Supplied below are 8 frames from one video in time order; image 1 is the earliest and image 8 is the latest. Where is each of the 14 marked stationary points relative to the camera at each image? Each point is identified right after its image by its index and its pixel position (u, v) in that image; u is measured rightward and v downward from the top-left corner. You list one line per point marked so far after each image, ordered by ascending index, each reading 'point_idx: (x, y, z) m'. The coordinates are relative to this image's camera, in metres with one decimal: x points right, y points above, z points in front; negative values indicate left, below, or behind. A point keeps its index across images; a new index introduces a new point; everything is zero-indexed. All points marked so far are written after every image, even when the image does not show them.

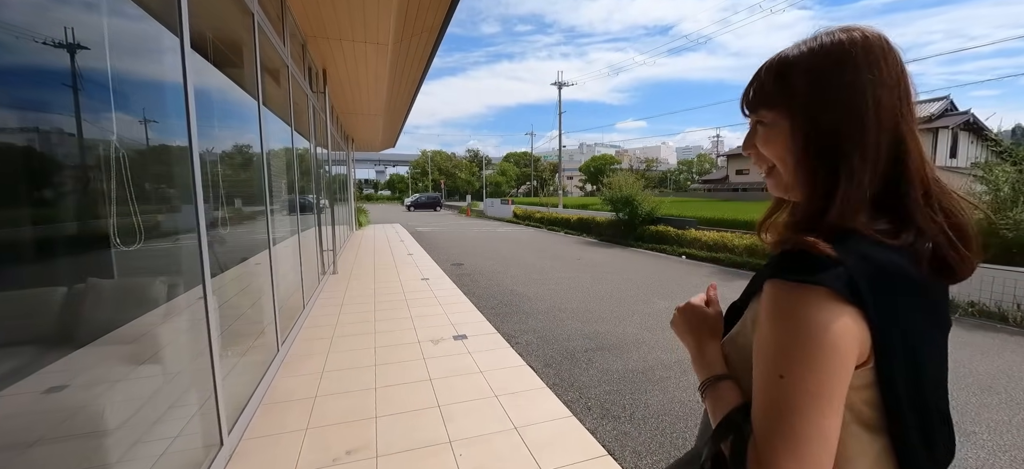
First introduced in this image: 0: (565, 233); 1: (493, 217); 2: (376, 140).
0: (+1.6, 0.0, +11.4) m
1: (-0.8, +0.8, +18.6) m
2: (-4.1, +2.9, +11.8) m
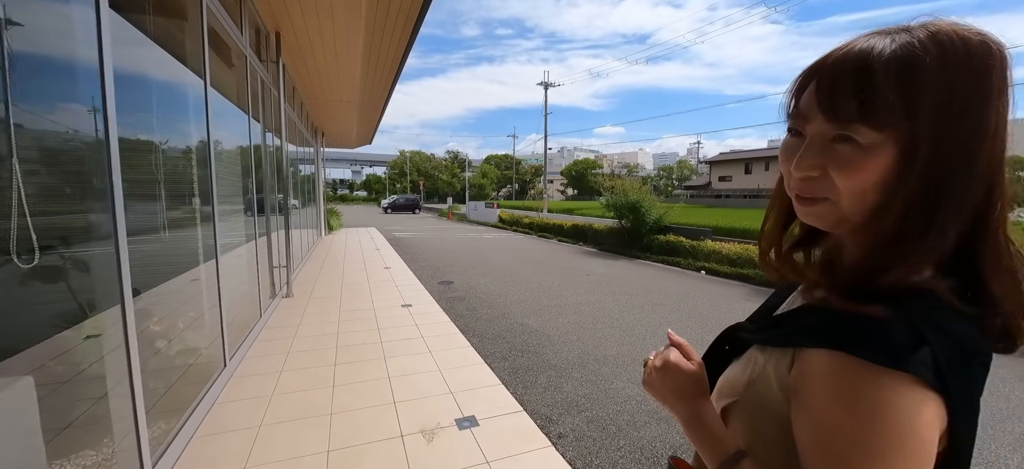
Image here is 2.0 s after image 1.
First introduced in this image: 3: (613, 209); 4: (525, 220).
0: (+1.3, -0.2, +10.5) m
1: (-1.5, +0.6, +17.6) m
2: (-4.3, +2.7, +10.6) m
3: (+2.2, +0.5, +8.3) m
4: (+0.5, +0.5, +12.9) m
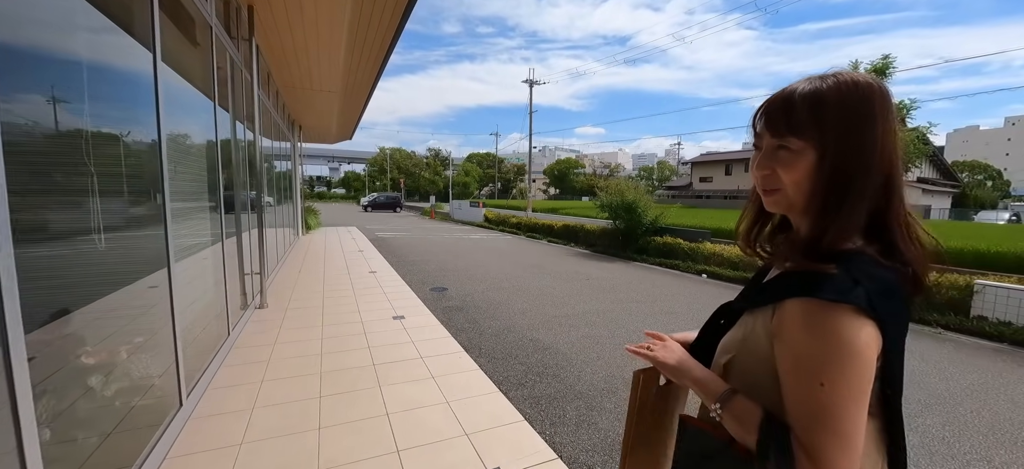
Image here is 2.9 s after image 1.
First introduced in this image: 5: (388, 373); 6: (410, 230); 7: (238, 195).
0: (+1.0, -0.2, +10.2) m
1: (-2.2, +0.6, +17.2) m
2: (-4.6, +2.7, +10.0) m
3: (+2.0, +0.5, +8.1) m
4: (+0.1, +0.5, +12.6) m
5: (-1.0, -1.1, +3.1) m
6: (-3.4, +0.2, +13.2) m
7: (-2.9, +0.4, +4.2) m
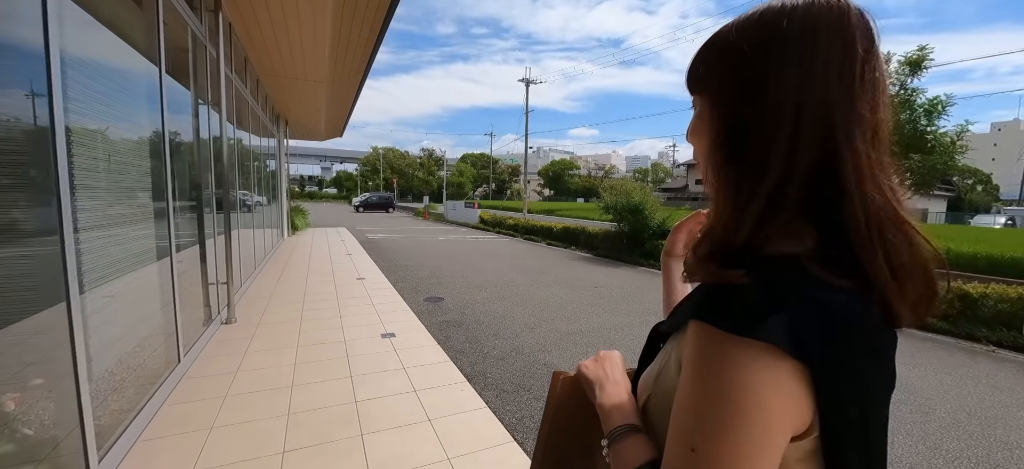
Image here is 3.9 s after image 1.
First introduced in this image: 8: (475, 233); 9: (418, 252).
0: (+0.9, -0.2, +9.8) m
1: (-2.3, +0.6, +16.7) m
2: (-4.7, +2.7, +9.5) m
3: (+1.9, +0.5, +7.7) m
4: (0.0, +0.4, +12.2) m
5: (-0.9, -1.2, +2.7) m
6: (-3.5, +0.1, +12.7) m
7: (-2.9, +0.4, +3.7) m
8: (-1.1, 0.0, +12.4) m
9: (-1.9, -0.3, +8.0) m
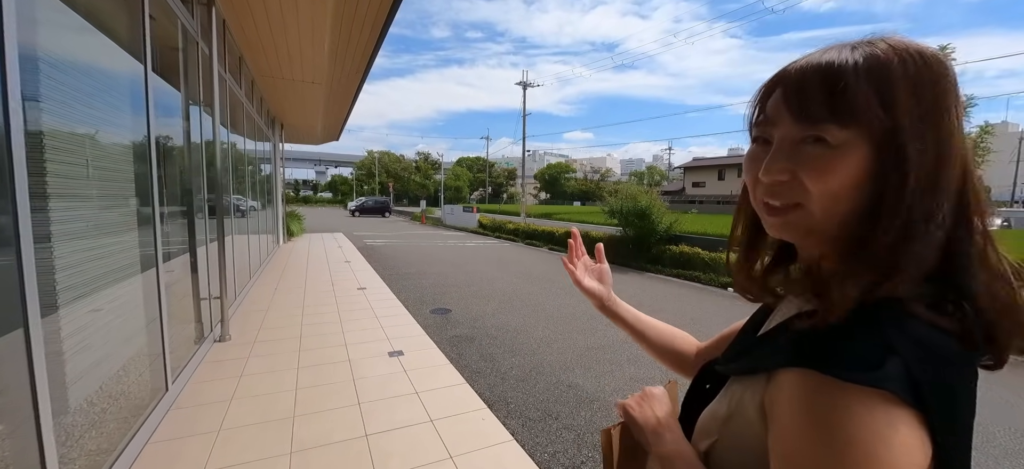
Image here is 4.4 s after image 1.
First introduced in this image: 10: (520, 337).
0: (+0.9, -0.3, +9.6) m
1: (-2.4, +0.4, +16.5) m
2: (-4.7, +2.6, +9.3) m
3: (+2.0, +0.4, +7.5) m
4: (0.0, +0.3, +12.0) m
5: (-0.8, -1.2, +2.5) m
6: (-3.5, -0.1, +12.5) m
7: (-2.8, +0.3, +3.5) m
8: (-1.1, -0.1, +12.2) m
9: (-1.9, -0.5, +7.8) m
10: (+0.1, -1.0, +3.8) m
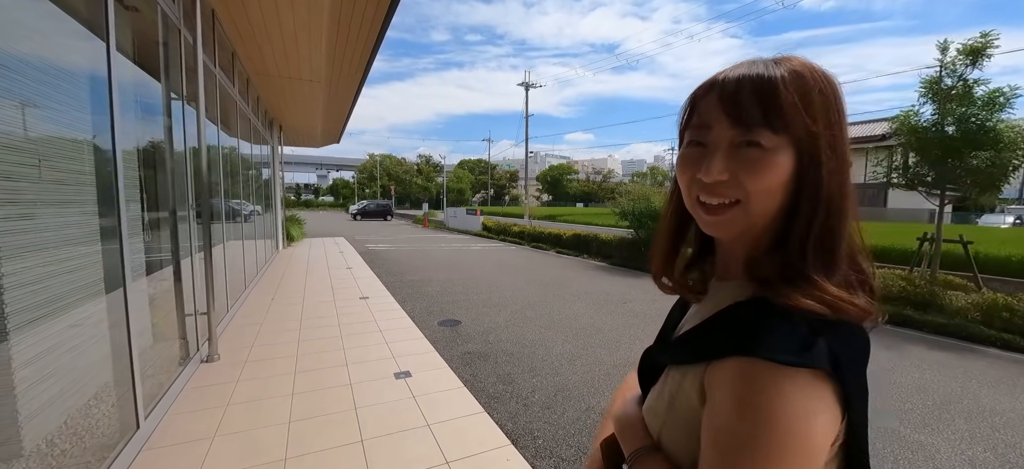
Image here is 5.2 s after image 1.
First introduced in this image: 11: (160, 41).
0: (+1.1, -0.4, +9.4) m
1: (-2.2, +0.2, +16.2) m
2: (-4.5, +2.4, +9.0) m
3: (+2.1, +0.3, +7.2) m
4: (+0.1, +0.2, +11.7) m
5: (-0.7, -1.3, +2.2) m
6: (-3.4, -0.2, +12.2) m
7: (-2.7, +0.2, +3.3) m
8: (-1.0, -0.2, +11.9) m
9: (-1.7, -0.5, +7.6) m
10: (+0.2, -1.0, +3.6) m
11: (-2.5, +1.4, +2.9) m
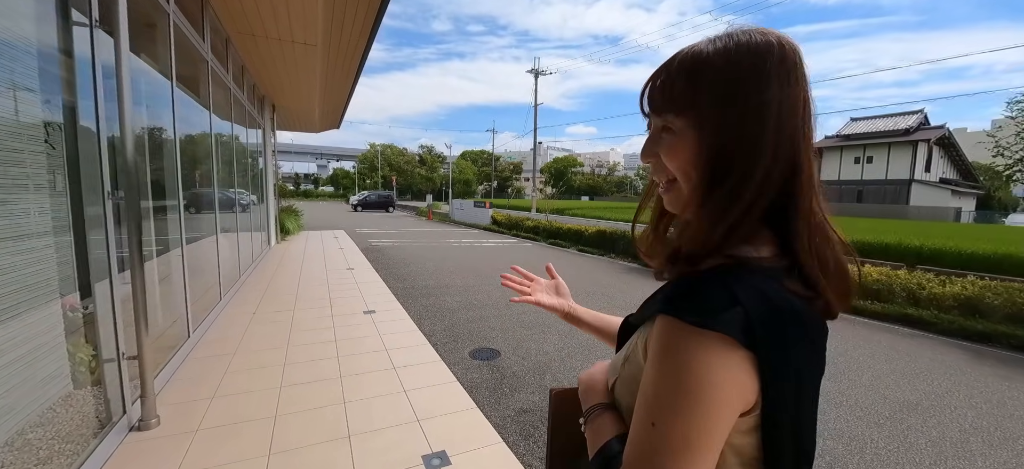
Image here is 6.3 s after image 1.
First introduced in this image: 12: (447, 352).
0: (+1.4, -0.3, +8.5) m
1: (-1.9, +0.5, +15.4) m
2: (-4.1, +2.6, +8.2) m
3: (+2.5, +0.4, +6.4) m
4: (+0.5, +0.3, +10.9) m
5: (-0.3, -1.3, +1.4) m
6: (-3.0, 0.0, +11.4) m
7: (-2.3, +0.2, +2.4) m
8: (-0.6, 0.0, +11.1) m
9: (-1.4, -0.5, +6.7) m
10: (+0.5, -1.0, +2.8) m
11: (-2.2, +1.4, +2.0) m
12: (-0.4, -0.8, +2.5) m
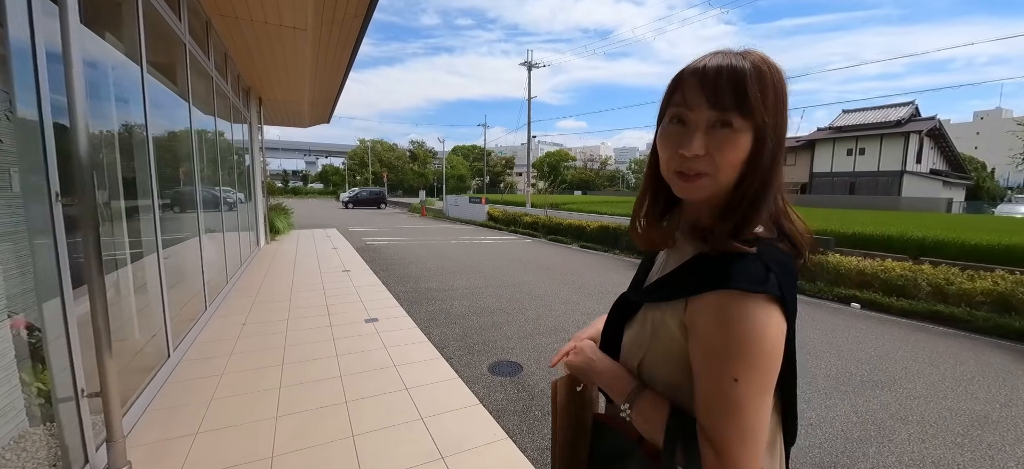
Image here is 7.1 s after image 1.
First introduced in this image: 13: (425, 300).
0: (+1.4, -0.2, +8.3) m
1: (-2.0, +0.6, +15.1) m
2: (-4.2, +2.6, +7.8) m
3: (+2.5, +0.4, +6.2) m
4: (+0.4, +0.4, +10.6) m
5: (-0.2, -1.3, +1.1) m
6: (-3.1, +0.1, +11.1) m
7: (-2.2, +0.2, +2.1) m
8: (-0.7, +0.1, +10.8) m
9: (-1.3, -0.4, +6.4) m
10: (+0.7, -1.0, +2.5) m
11: (-2.0, +1.4, +1.7) m
12: (-0.3, -0.8, +2.3) m
13: (-0.8, -0.6, +3.8) m
